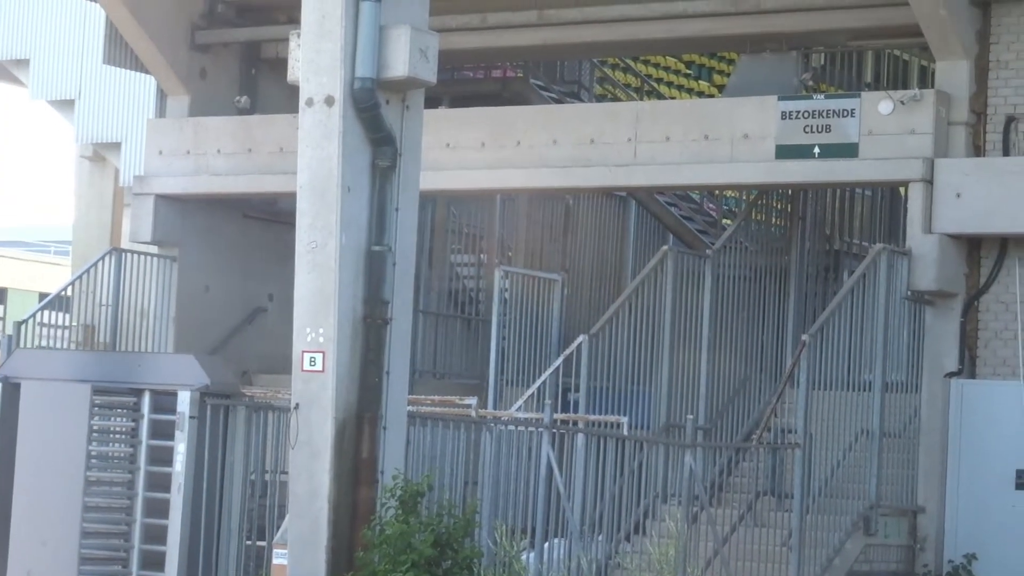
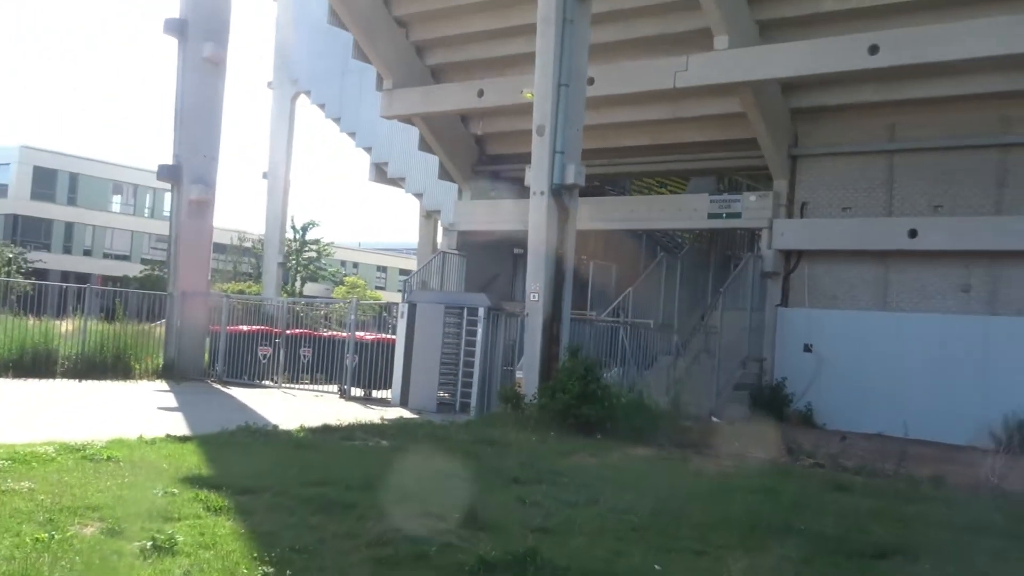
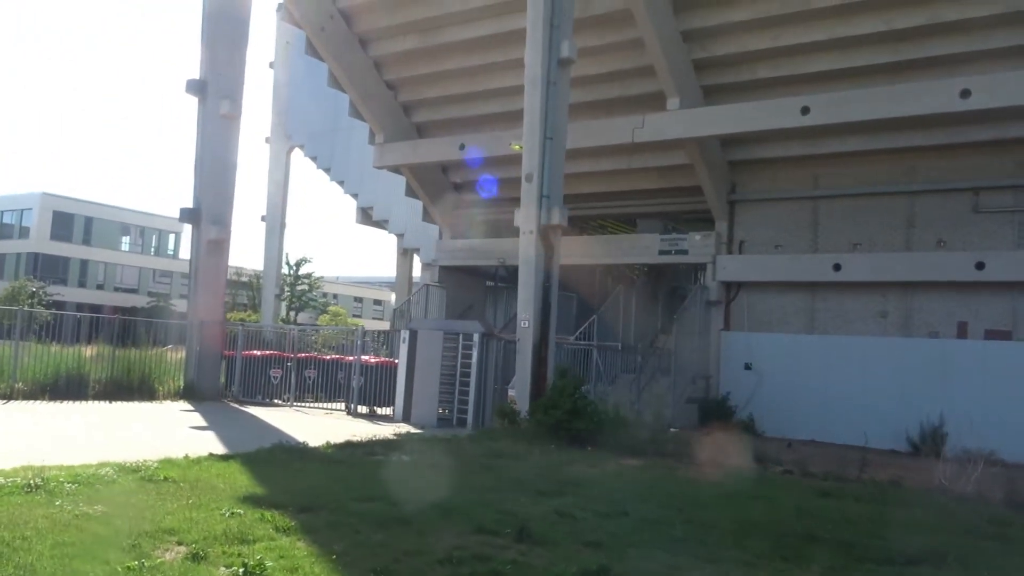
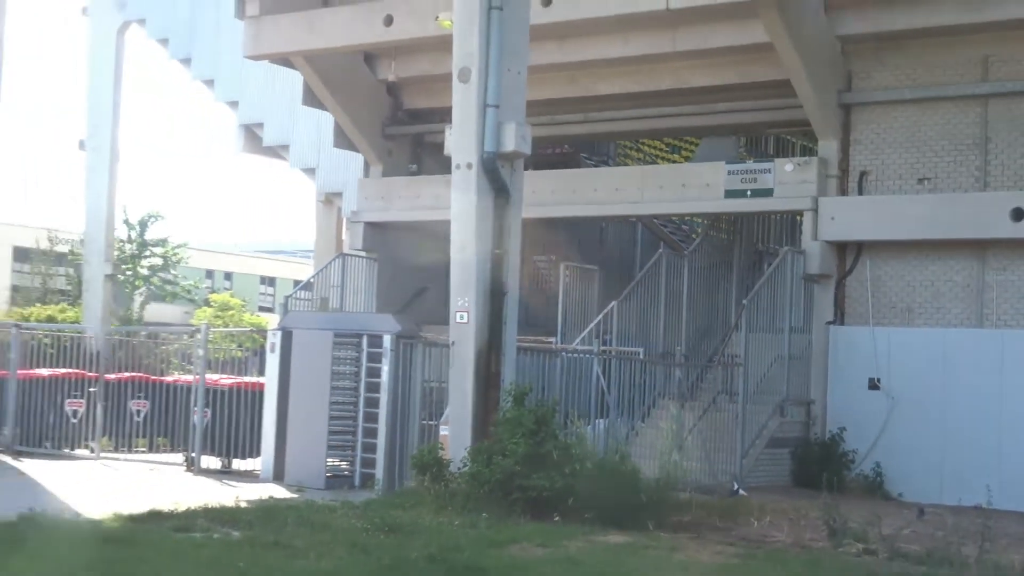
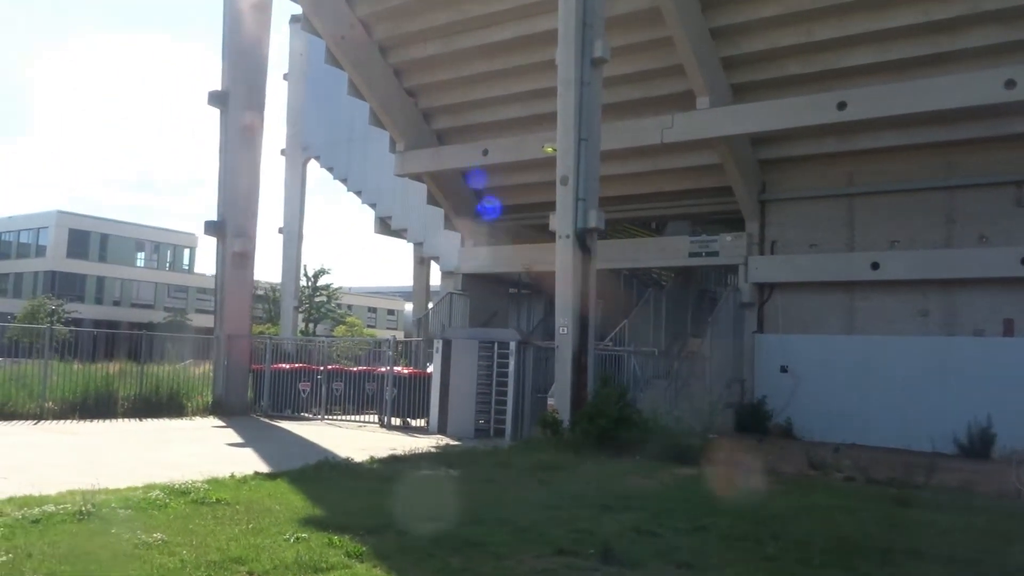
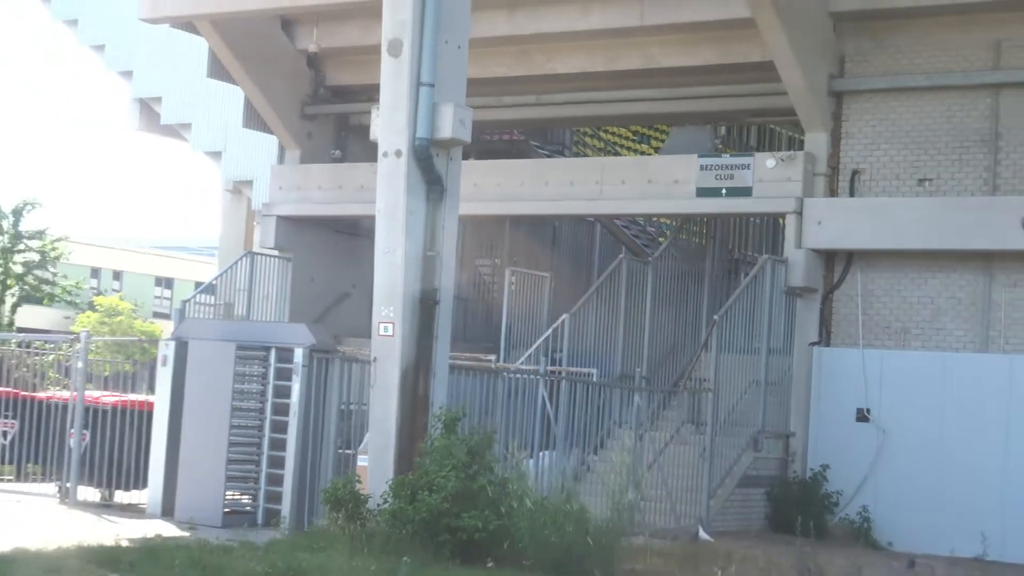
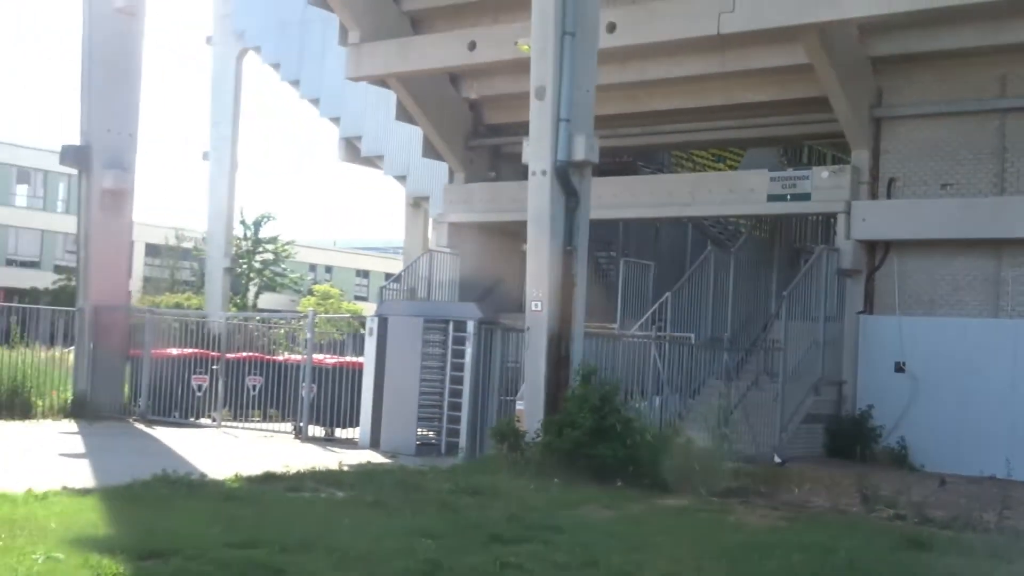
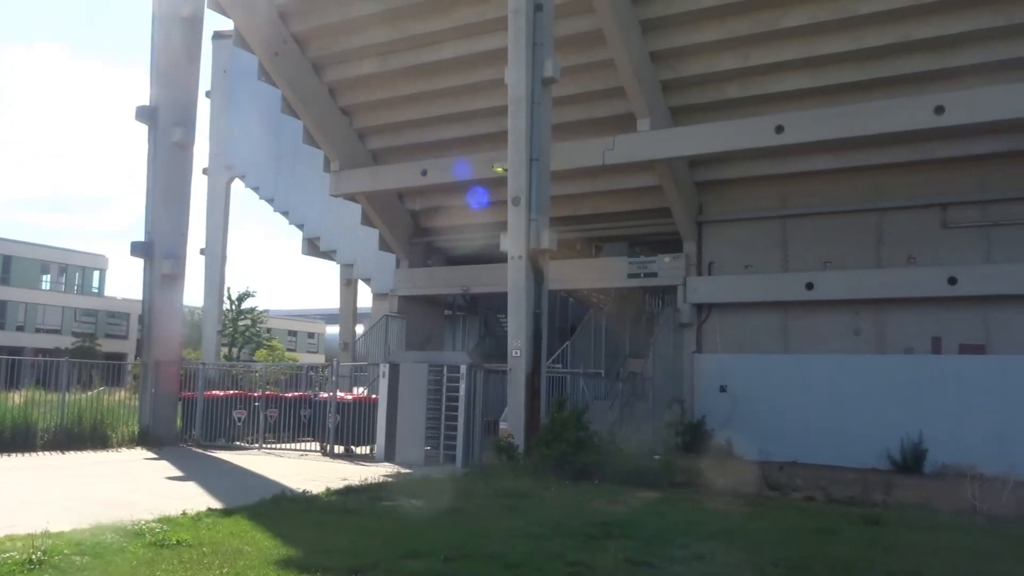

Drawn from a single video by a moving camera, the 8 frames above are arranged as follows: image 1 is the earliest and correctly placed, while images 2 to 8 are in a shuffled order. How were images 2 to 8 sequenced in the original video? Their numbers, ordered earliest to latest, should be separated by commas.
6, 4, 7, 2, 3, 5, 8
